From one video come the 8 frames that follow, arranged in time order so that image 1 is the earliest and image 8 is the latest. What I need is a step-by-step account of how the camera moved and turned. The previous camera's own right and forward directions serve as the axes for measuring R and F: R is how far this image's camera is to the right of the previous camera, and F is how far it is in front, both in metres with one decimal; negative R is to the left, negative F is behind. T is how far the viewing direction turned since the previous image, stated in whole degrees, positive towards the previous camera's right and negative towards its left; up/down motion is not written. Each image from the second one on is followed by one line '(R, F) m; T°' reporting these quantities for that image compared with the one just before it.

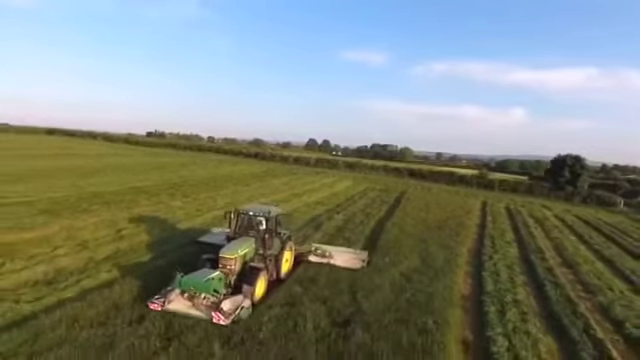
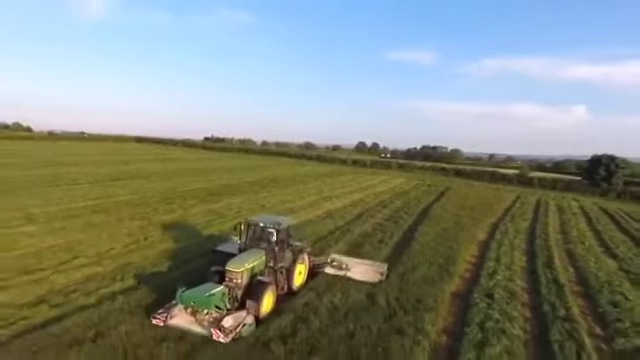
(+0.9, +0.5) m; -6°
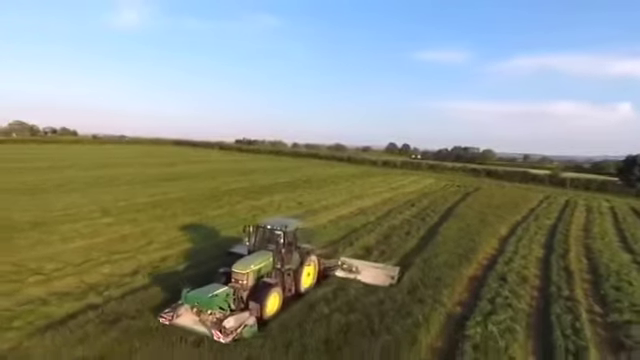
(+0.6, 0.0) m; -4°
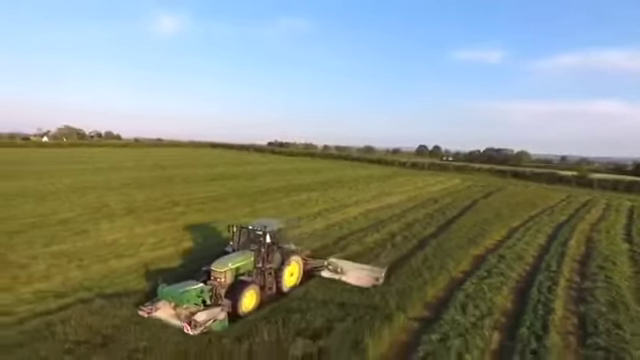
(+1.3, -0.2) m; -4°
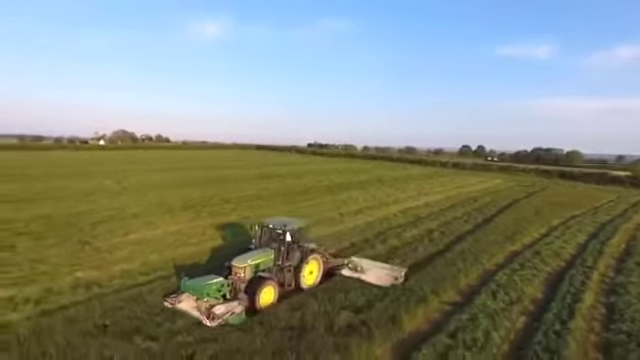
(+0.6, -0.2) m; -5°
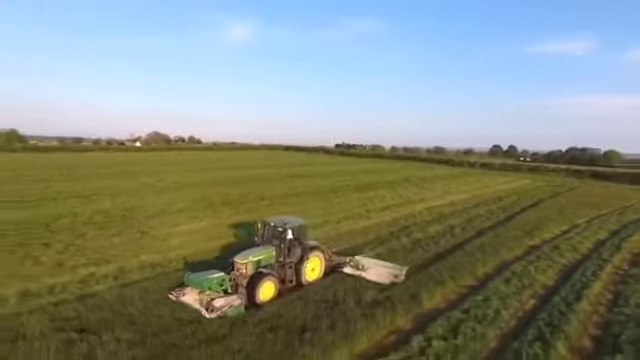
(+0.8, 0.0) m; -3°
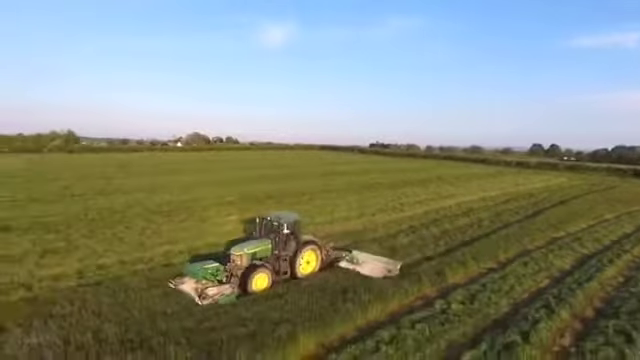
(+0.6, -0.8) m; -4°
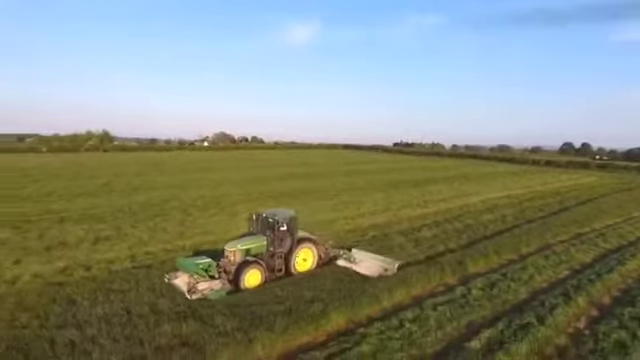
(-0.1, -0.9) m; -3°
